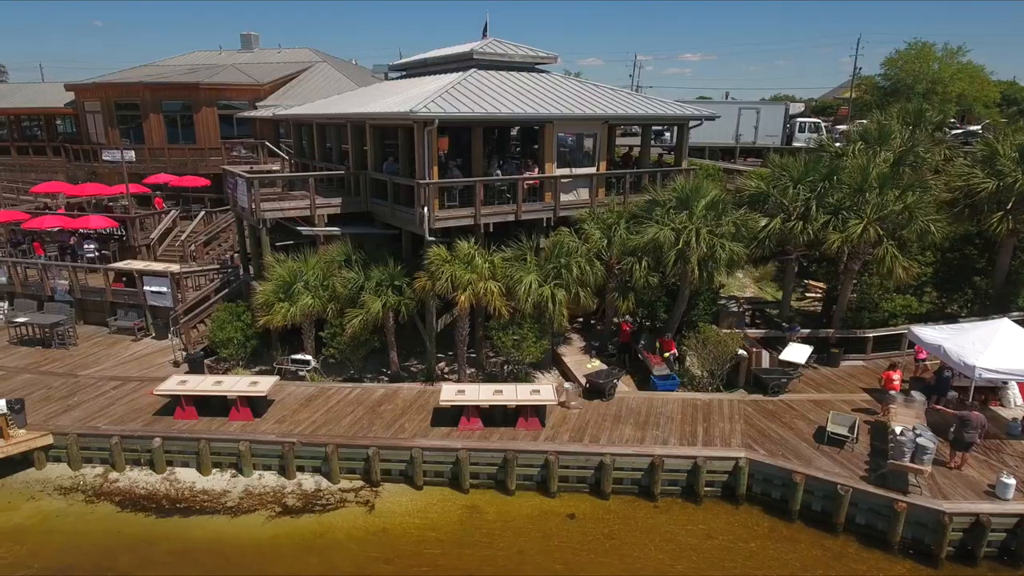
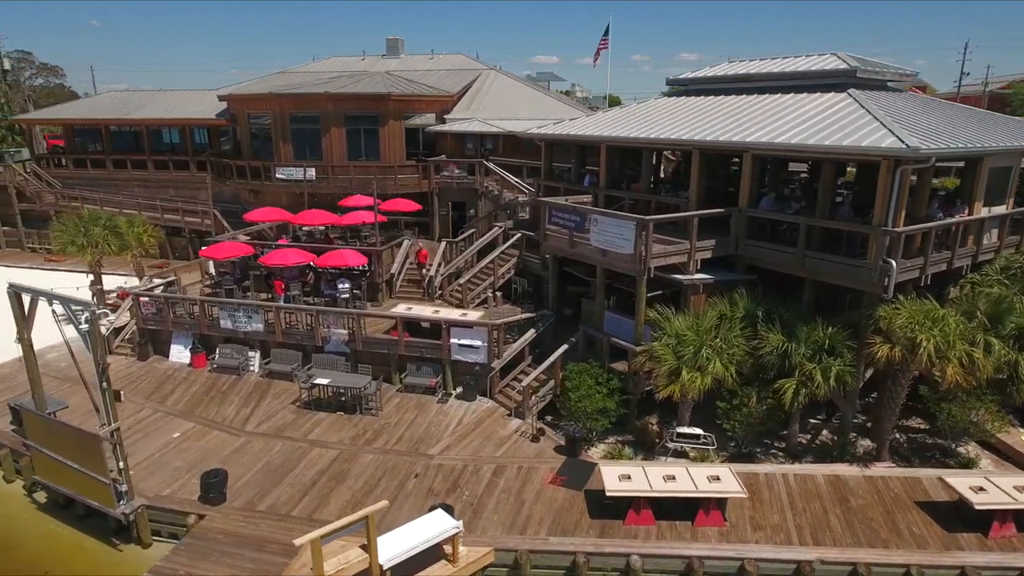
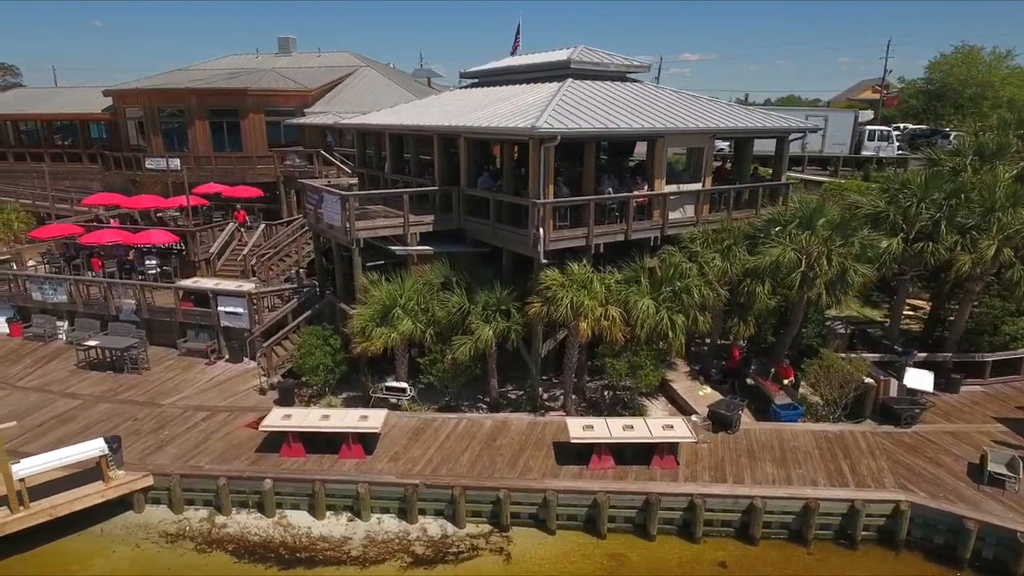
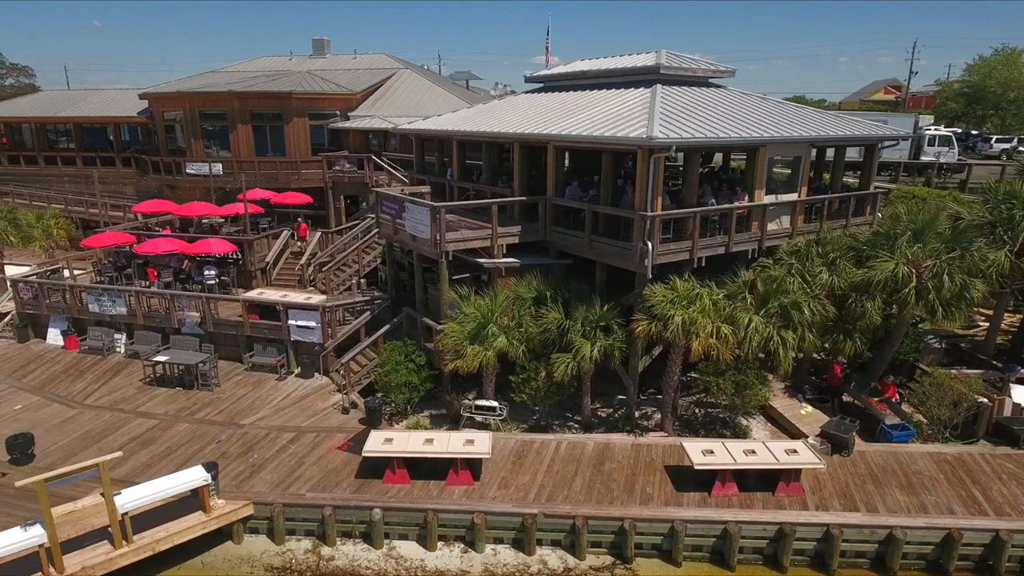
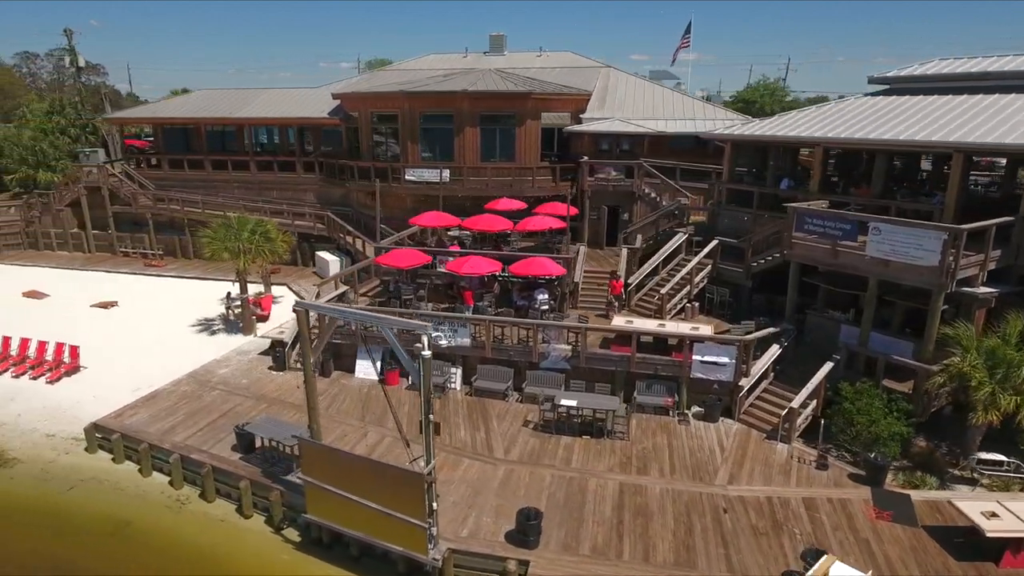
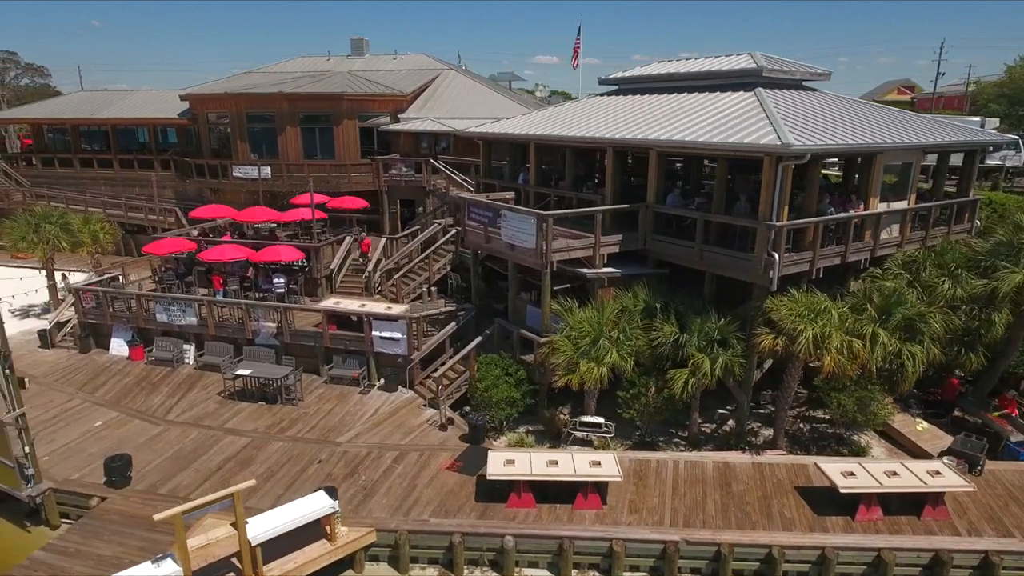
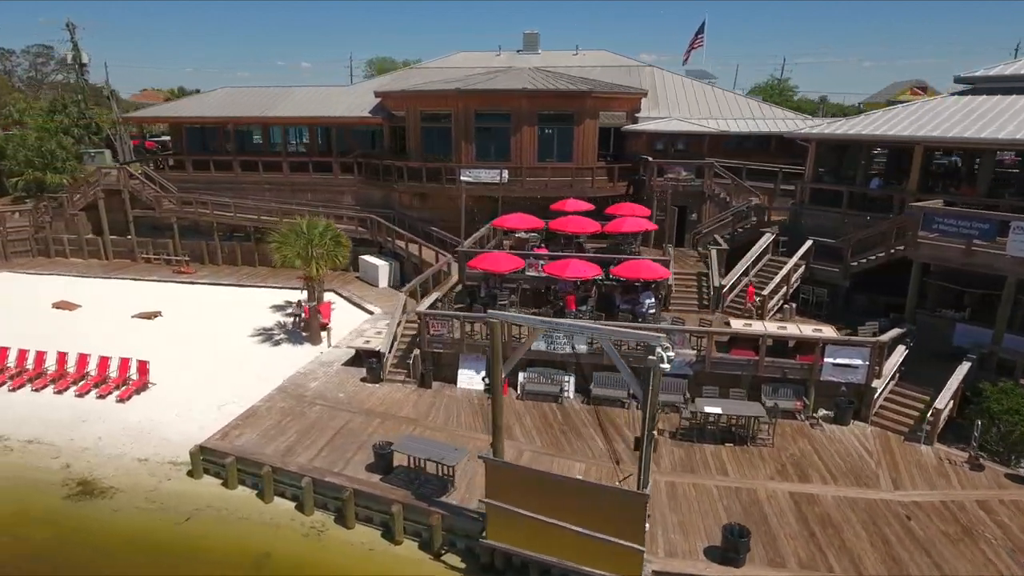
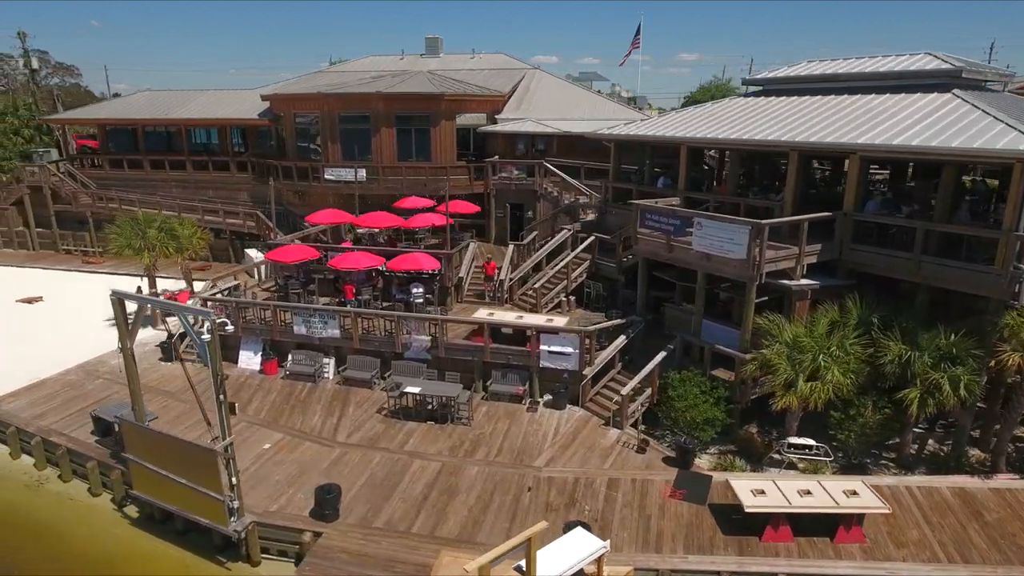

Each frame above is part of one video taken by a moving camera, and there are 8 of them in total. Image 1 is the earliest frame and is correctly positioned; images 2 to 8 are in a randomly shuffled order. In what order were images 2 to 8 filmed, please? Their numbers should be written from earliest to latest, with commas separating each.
3, 4, 6, 2, 8, 5, 7
